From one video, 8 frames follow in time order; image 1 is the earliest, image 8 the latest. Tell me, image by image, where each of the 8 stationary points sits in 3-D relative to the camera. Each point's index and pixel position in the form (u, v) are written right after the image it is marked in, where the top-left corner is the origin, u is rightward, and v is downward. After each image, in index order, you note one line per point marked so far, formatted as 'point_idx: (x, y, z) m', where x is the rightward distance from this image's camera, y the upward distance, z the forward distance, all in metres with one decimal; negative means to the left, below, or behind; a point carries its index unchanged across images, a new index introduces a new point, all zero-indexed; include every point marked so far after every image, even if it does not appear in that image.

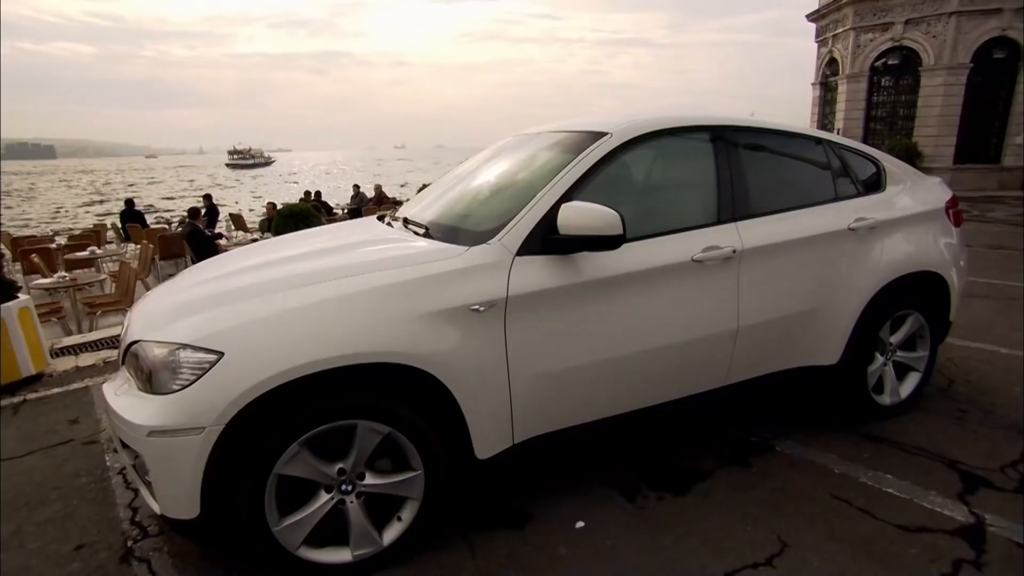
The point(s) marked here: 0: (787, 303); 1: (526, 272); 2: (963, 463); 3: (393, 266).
0: (+1.5, -0.1, +3.0) m
1: (+0.1, +0.1, +2.4) m
2: (+2.4, -0.9, +3.0) m
3: (-0.5, +0.1, +2.3) m
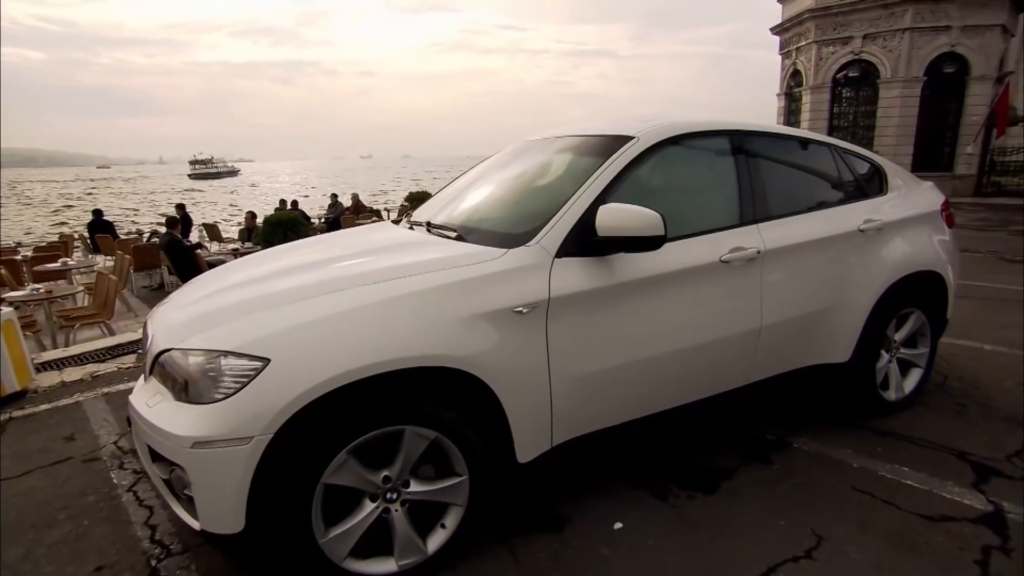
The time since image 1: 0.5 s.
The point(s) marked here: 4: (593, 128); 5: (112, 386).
0: (+1.6, -0.1, +3.1) m
1: (+0.2, +0.1, +2.4) m
2: (+2.6, -0.9, +3.1) m
3: (-0.3, +0.1, +2.3) m
4: (+0.5, +0.9, +3.2) m
5: (-3.1, -0.8, +4.4) m
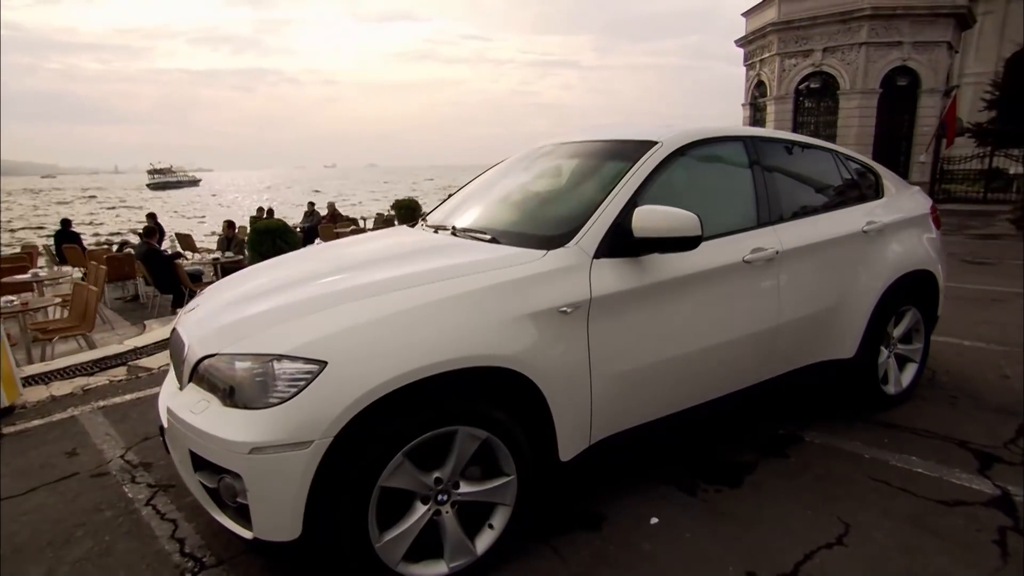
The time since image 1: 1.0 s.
0: (+1.7, -0.1, +3.2) m
1: (+0.4, +0.1, +2.5) m
2: (+2.7, -0.9, +3.3) m
3: (-0.1, +0.1, +2.3) m
4: (+0.6, +0.9, +3.3) m
5: (-3.0, -0.8, +4.2) m
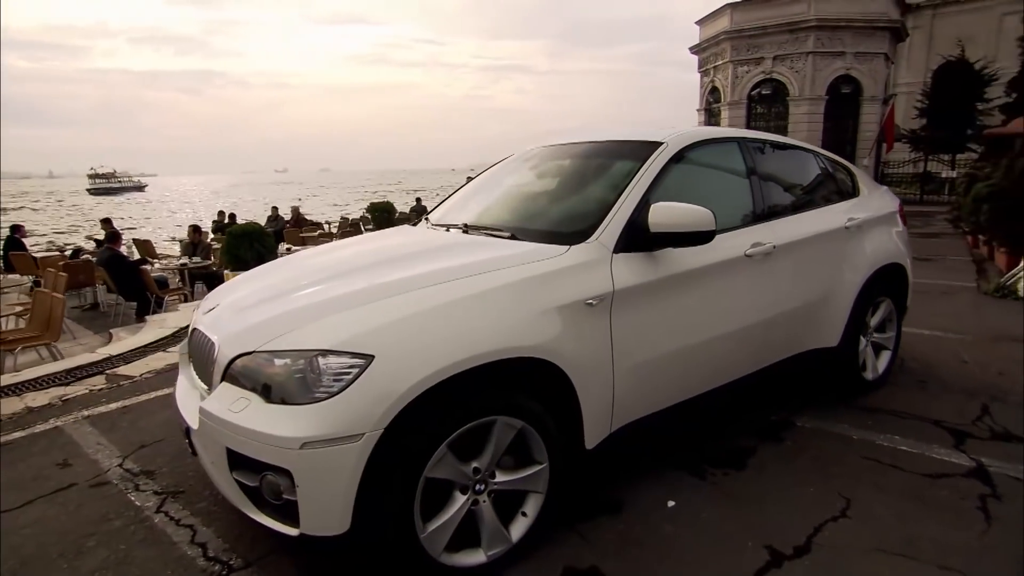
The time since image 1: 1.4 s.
0: (+1.8, 0.0, +3.4) m
1: (+0.5, +0.1, +2.6) m
2: (+2.7, -0.8, +3.6) m
3: (0.0, +0.1, +2.4) m
4: (+0.7, +0.9, +3.4) m
5: (-3.0, -0.9, +4.0) m
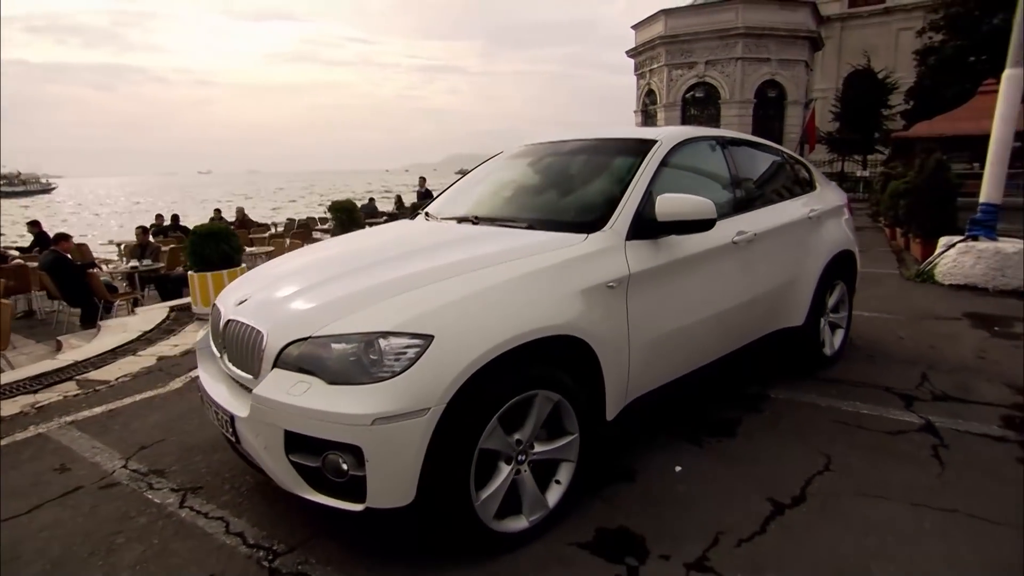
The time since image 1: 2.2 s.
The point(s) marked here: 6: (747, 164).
0: (+1.8, +0.1, +3.8) m
1: (+0.6, +0.2, +2.8) m
2: (+2.7, -0.7, +4.0) m
3: (+0.1, +0.2, +2.6) m
4: (+0.7, +1.0, +3.7) m
5: (-3.0, -0.9, +3.9) m
6: (+1.6, +0.9, +4.0) m
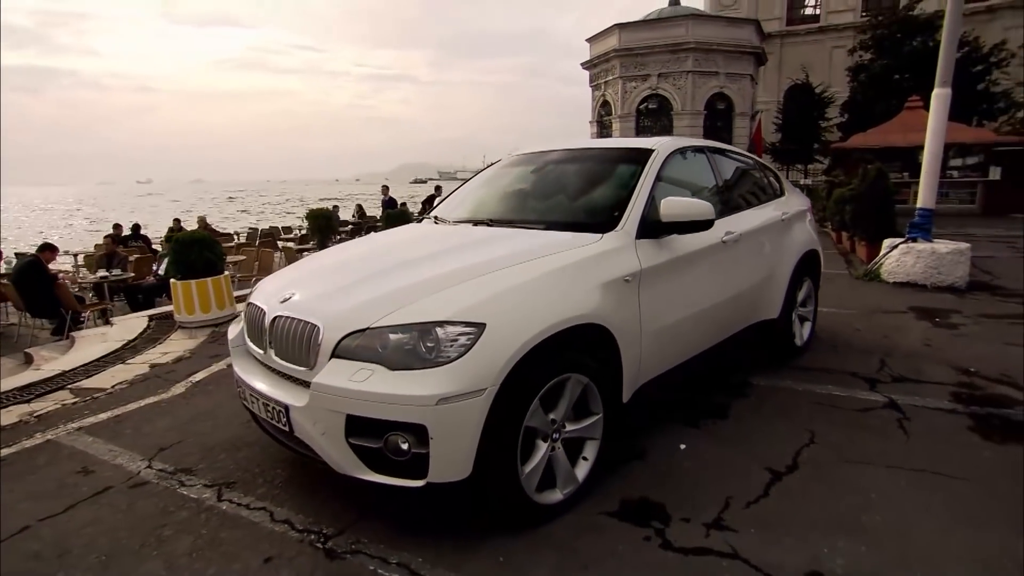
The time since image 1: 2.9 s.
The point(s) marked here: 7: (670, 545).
0: (+1.8, +0.1, +4.1) m
1: (+0.7, +0.2, +3.1) m
2: (+2.8, -0.7, +4.5) m
3: (+0.2, +0.2, +2.8) m
4: (+0.7, +1.0, +4.0) m
5: (-3.0, -0.9, +3.9) m
6: (+1.6, +0.9, +4.3) m
7: (+0.7, -1.1, +2.4) m
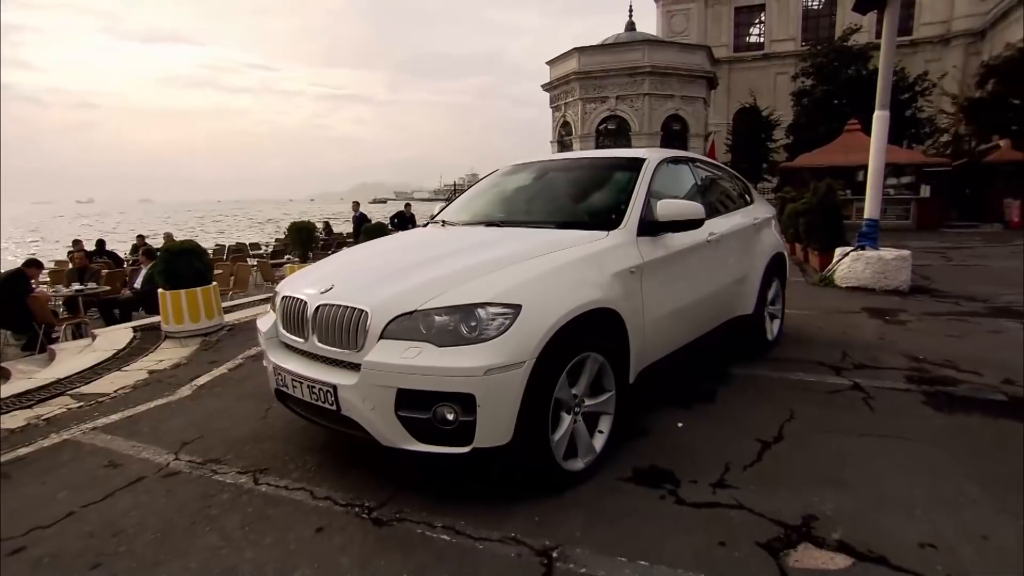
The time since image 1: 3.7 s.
0: (+1.8, +0.1, +4.6) m
1: (+0.8, +0.2, +3.5) m
2: (+2.7, -0.6, +5.0) m
3: (+0.3, +0.2, +3.2) m
4: (+0.7, +1.0, +4.3) m
5: (-2.9, -0.9, +3.9) m
6: (+1.6, +0.9, +4.8) m
7: (+0.8, -1.0, +2.8) m
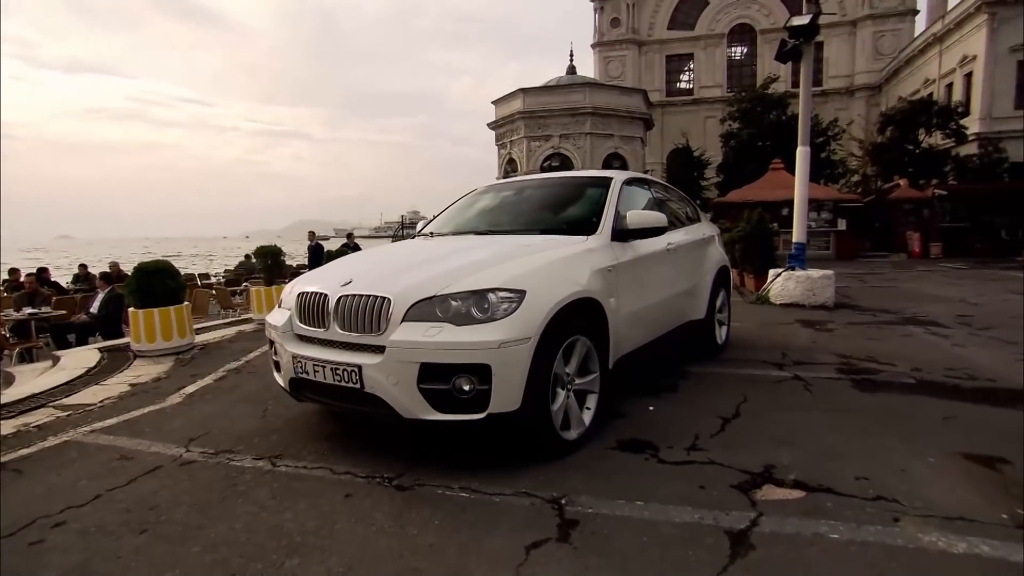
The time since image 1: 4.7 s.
0: (+1.6, +0.1, +5.2) m
1: (+0.7, +0.3, +4.0) m
2: (+2.5, -0.7, +5.6) m
3: (+0.3, +0.3, +3.6) m
4: (+0.5, +1.0, +4.9) m
5: (-3.0, -1.0, +4.0) m
6: (+1.4, +0.8, +5.4) m
7: (+0.9, -1.0, +3.2) m
